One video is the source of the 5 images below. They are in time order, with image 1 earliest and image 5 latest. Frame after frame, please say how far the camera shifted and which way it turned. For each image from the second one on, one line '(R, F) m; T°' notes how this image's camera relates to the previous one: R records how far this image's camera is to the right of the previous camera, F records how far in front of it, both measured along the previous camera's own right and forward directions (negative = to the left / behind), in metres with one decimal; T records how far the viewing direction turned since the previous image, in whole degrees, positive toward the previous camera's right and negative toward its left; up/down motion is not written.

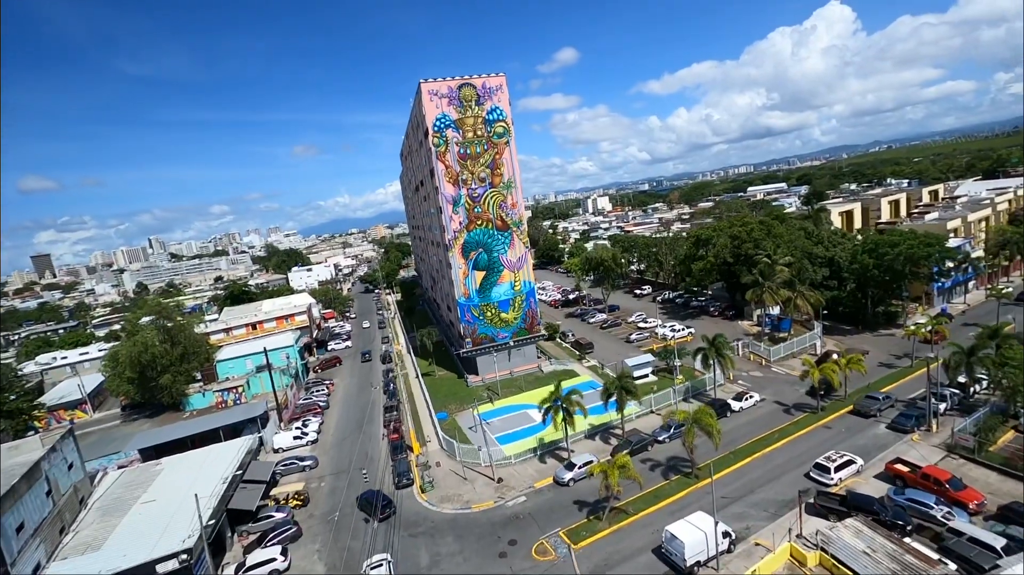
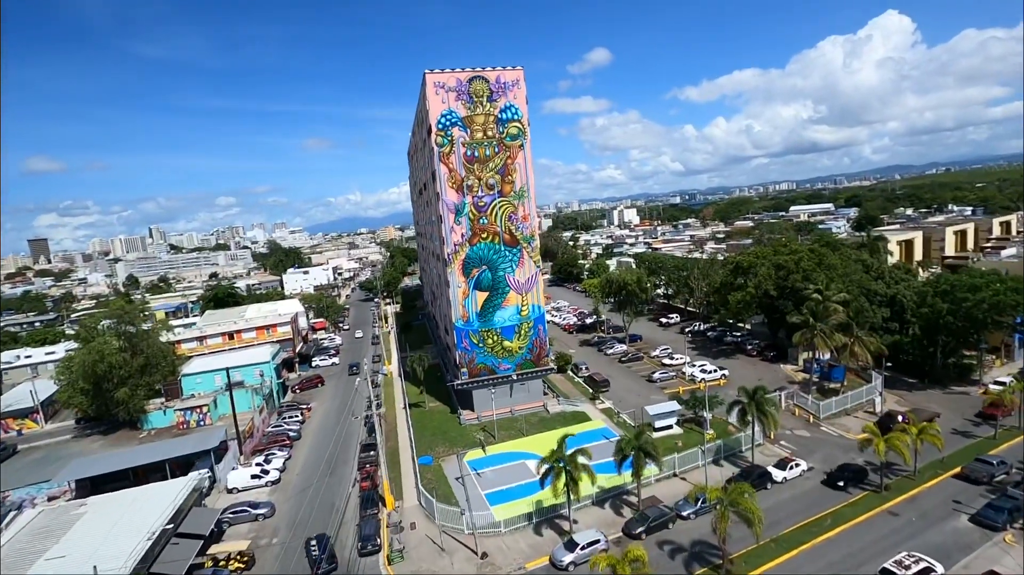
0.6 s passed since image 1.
(+0.8, +5.3) m; -2°
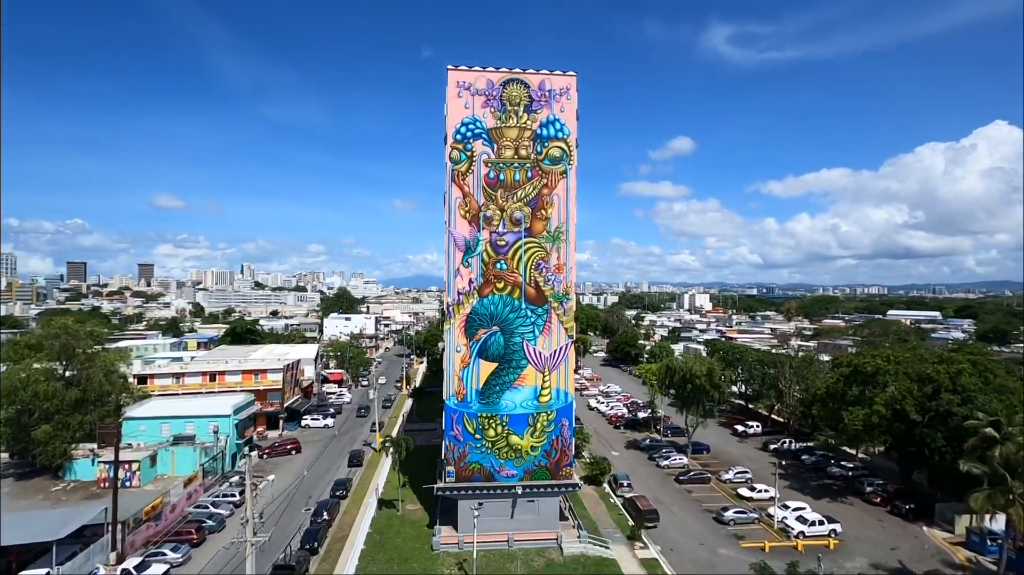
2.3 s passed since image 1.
(+2.1, +9.7) m; -8°
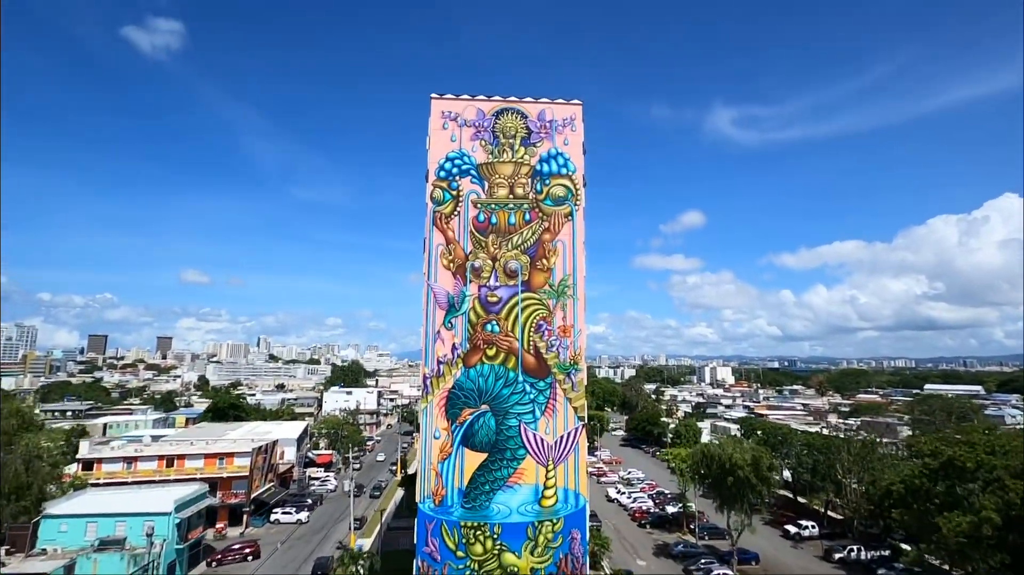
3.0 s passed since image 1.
(+0.8, +5.0) m; -2°
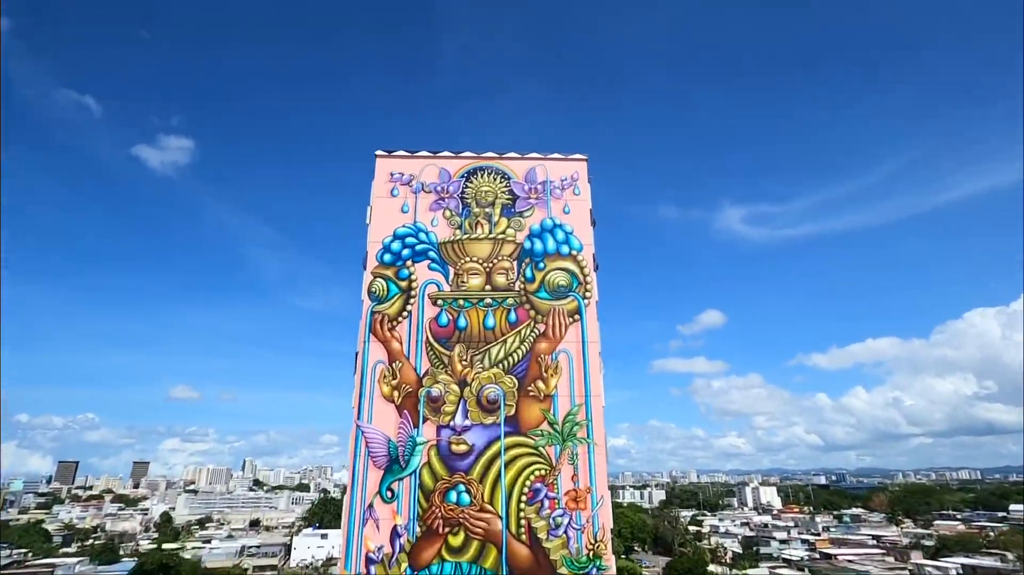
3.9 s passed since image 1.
(+1.2, +7.3) m; -2°
